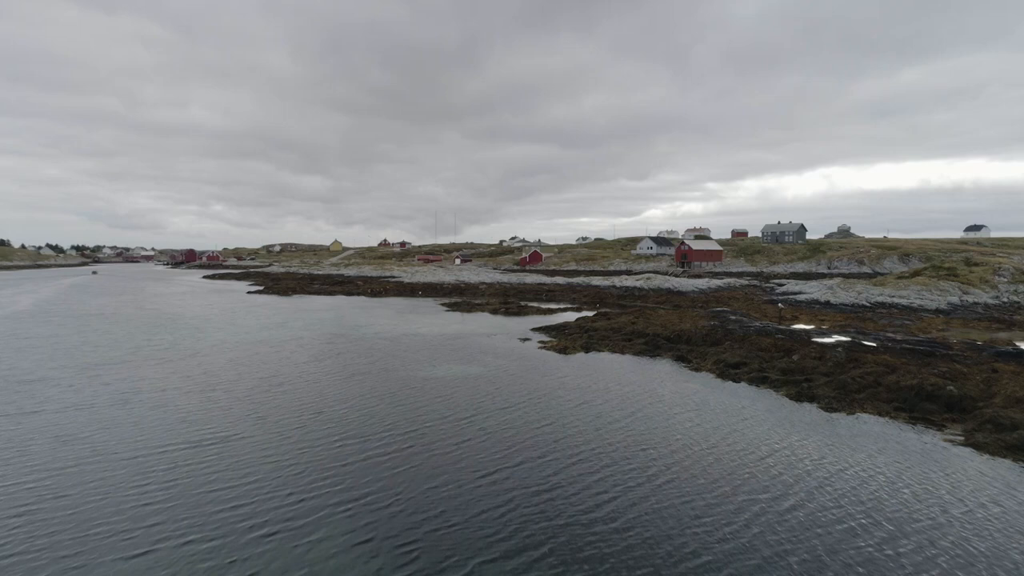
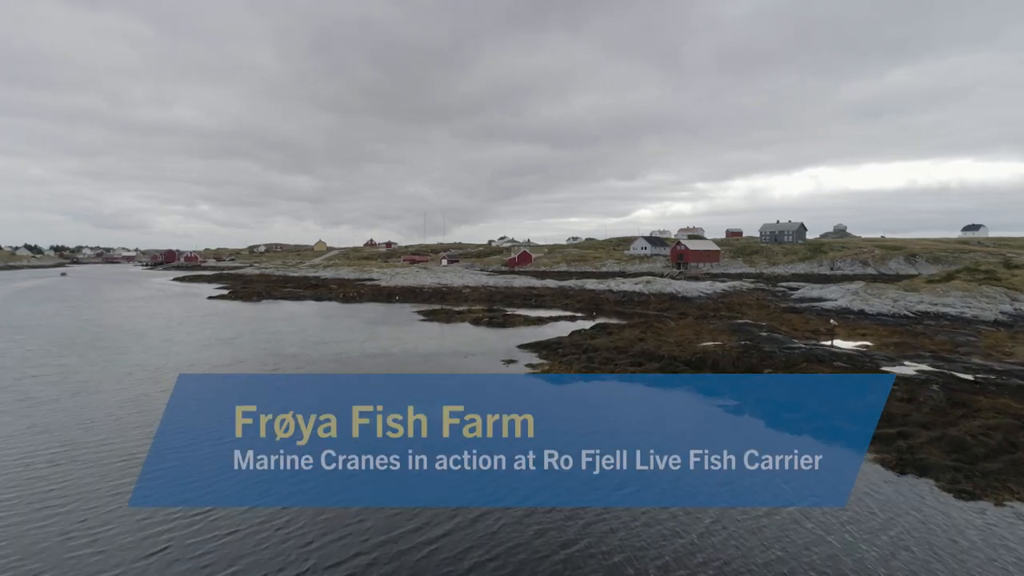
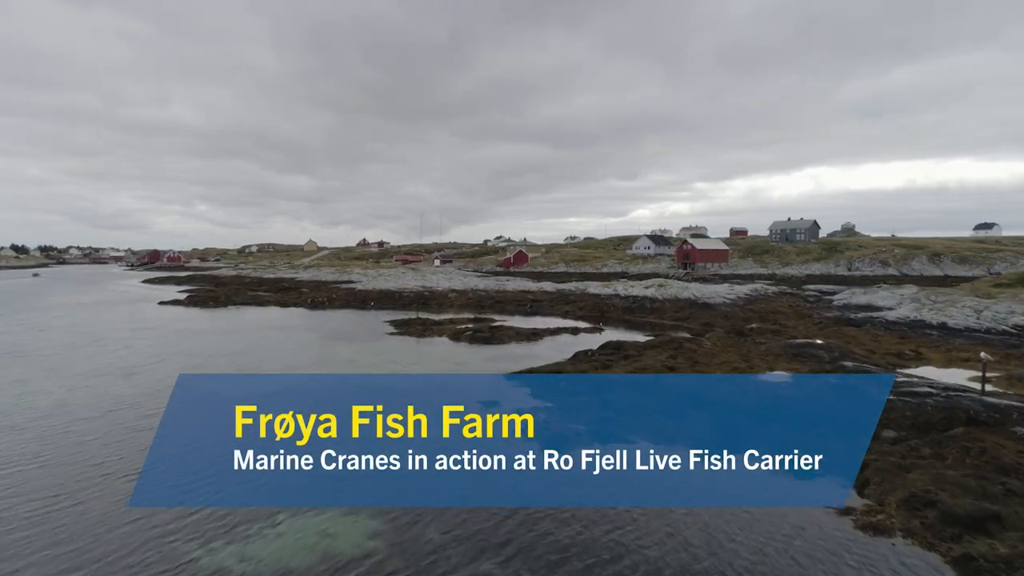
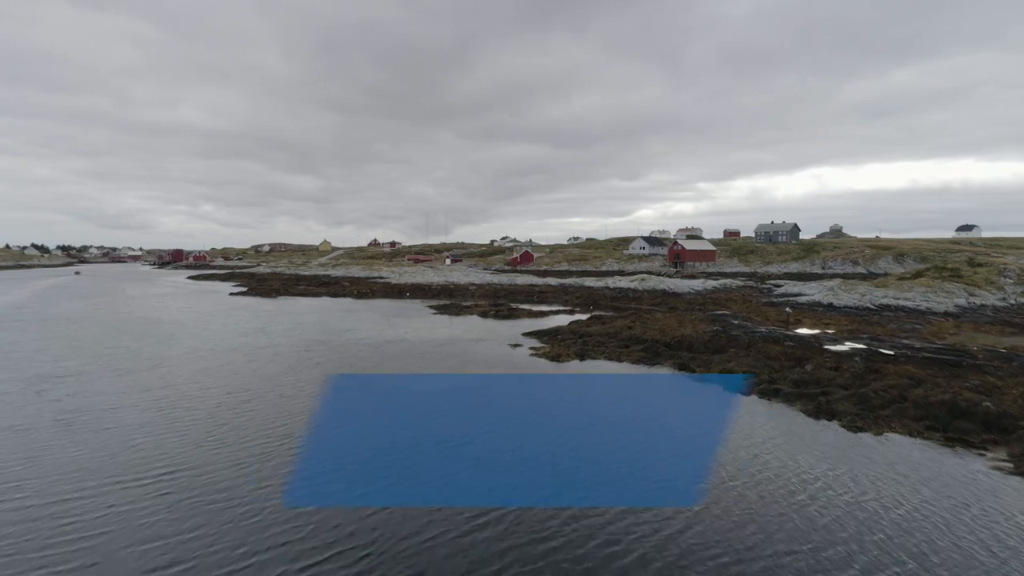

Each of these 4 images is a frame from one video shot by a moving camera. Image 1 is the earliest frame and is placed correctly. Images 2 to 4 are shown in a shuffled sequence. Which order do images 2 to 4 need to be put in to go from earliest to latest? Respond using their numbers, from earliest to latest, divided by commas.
4, 2, 3
